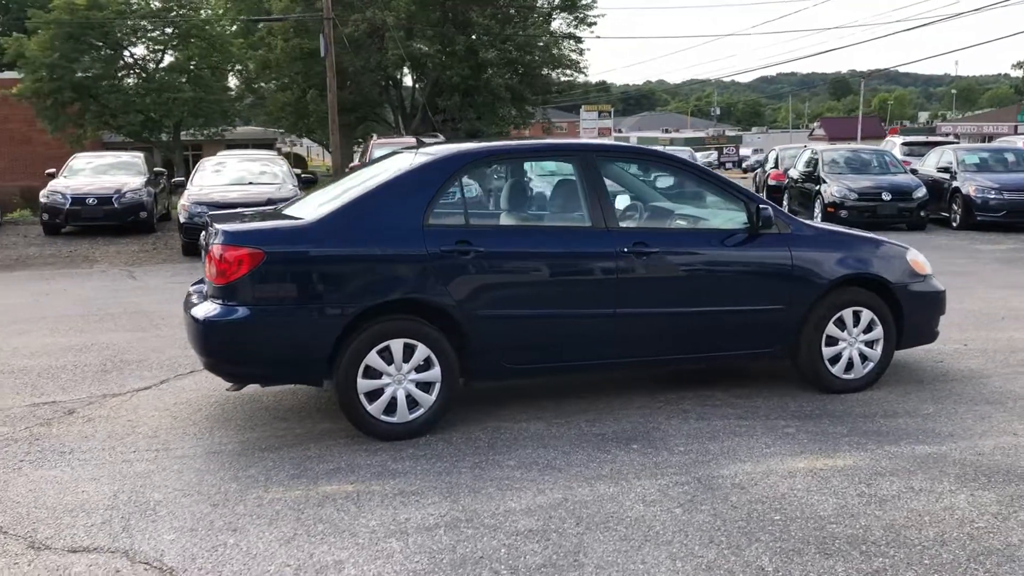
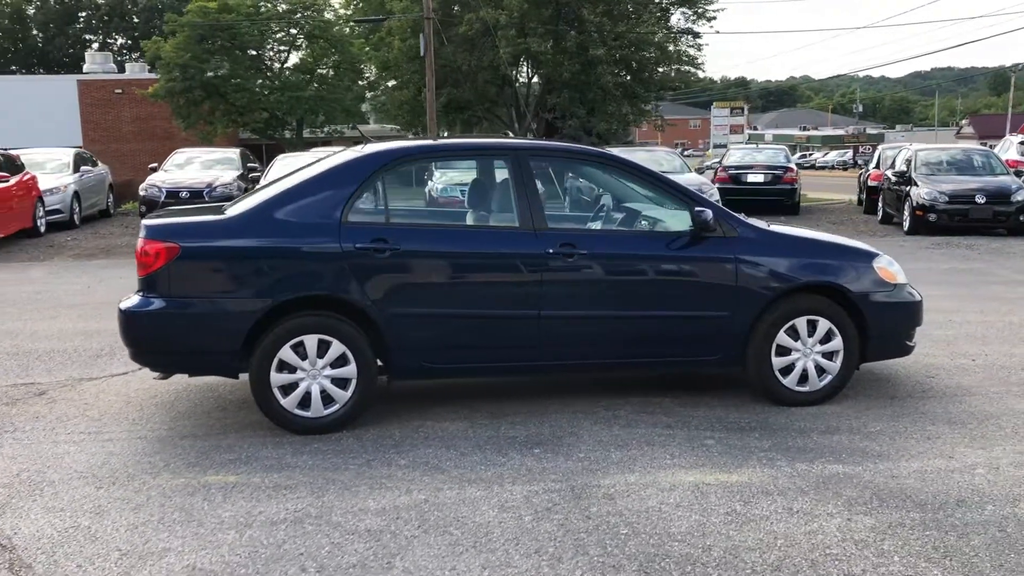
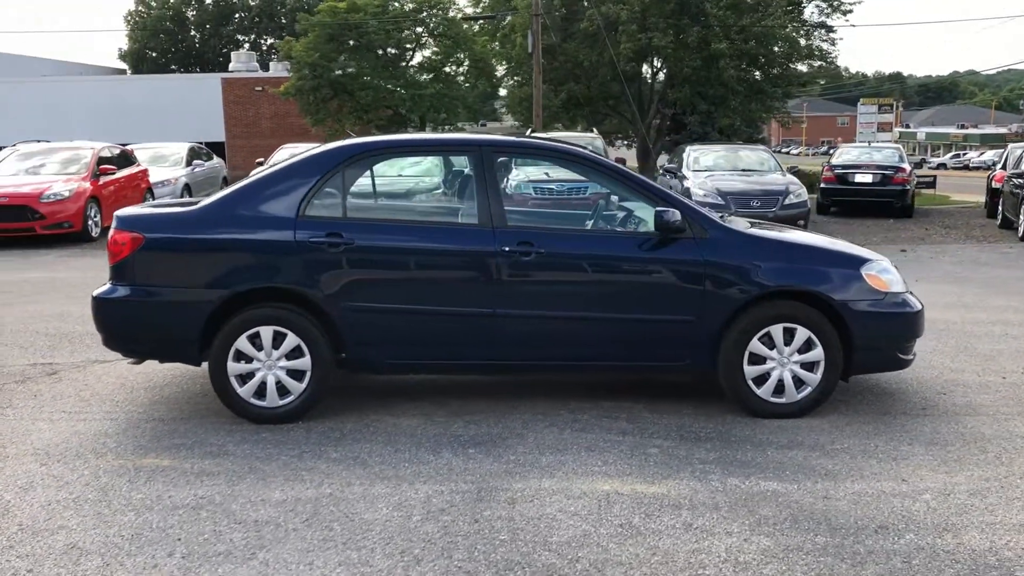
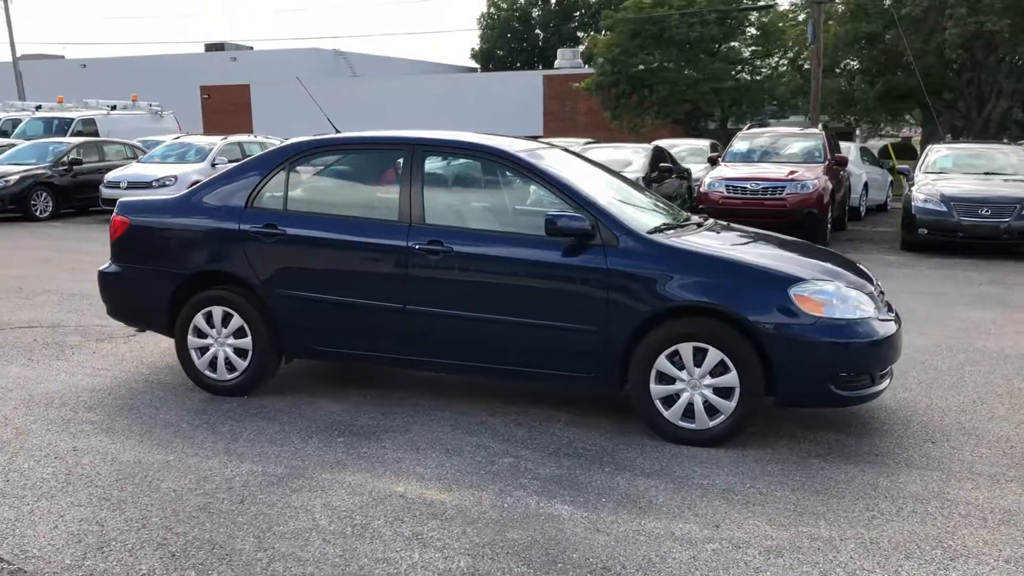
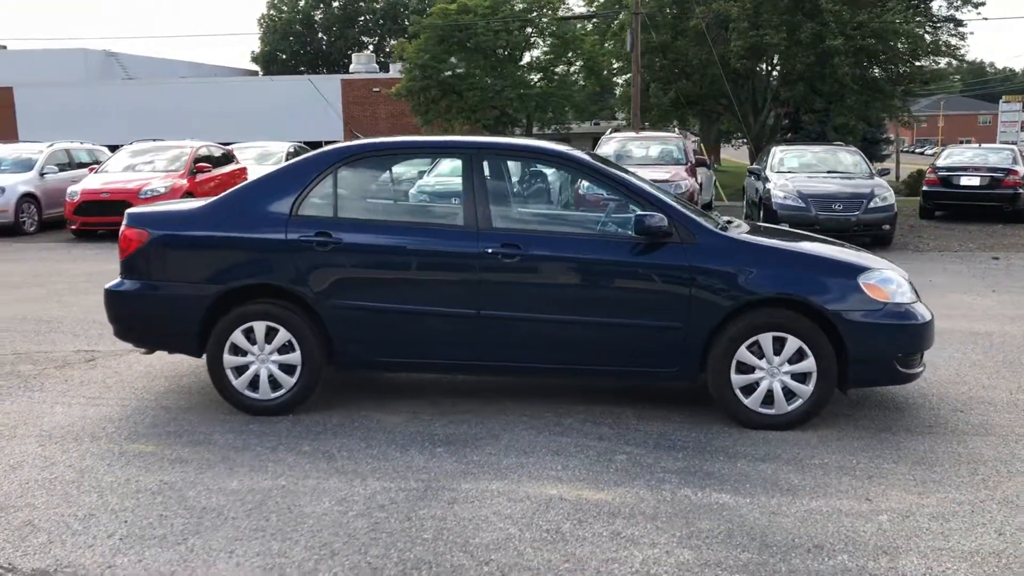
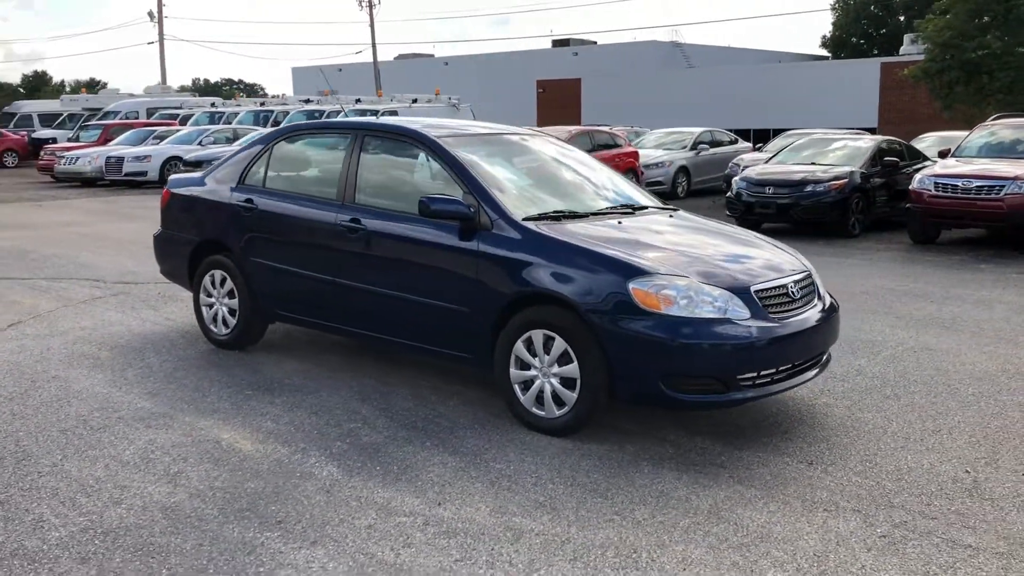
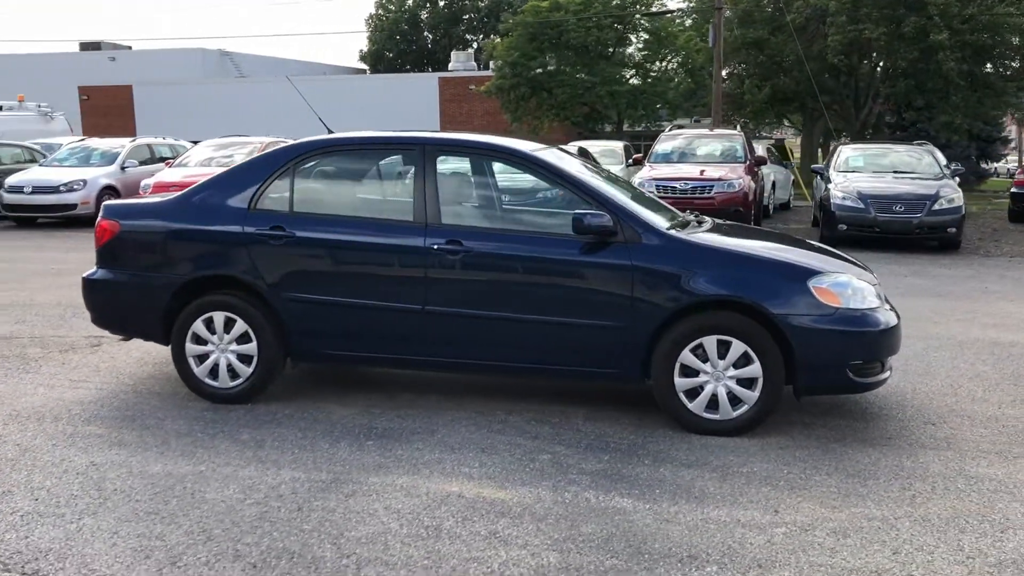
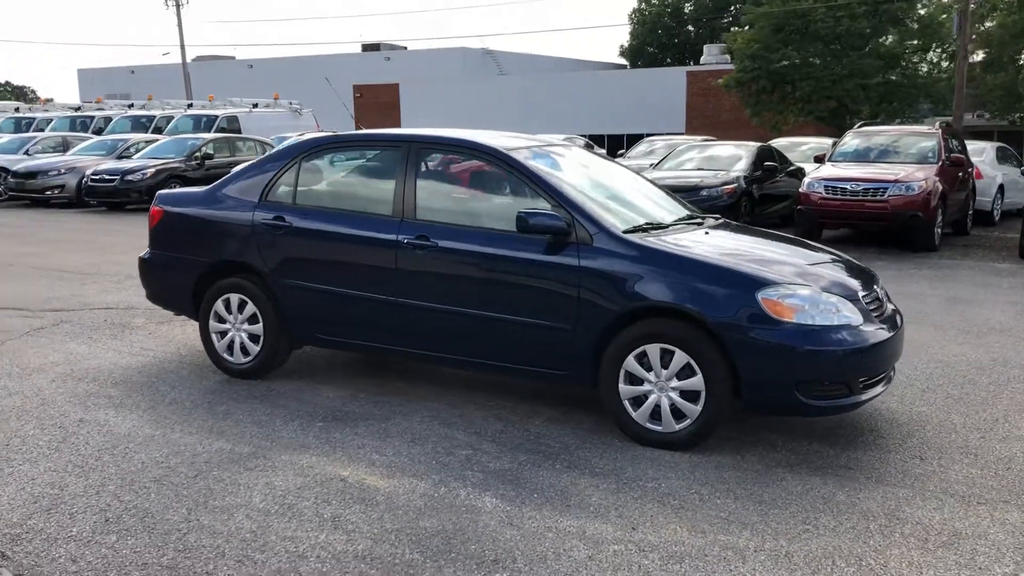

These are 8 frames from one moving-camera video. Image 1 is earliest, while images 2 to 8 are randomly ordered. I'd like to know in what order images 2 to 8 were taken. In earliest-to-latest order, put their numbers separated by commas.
2, 3, 5, 7, 4, 8, 6
